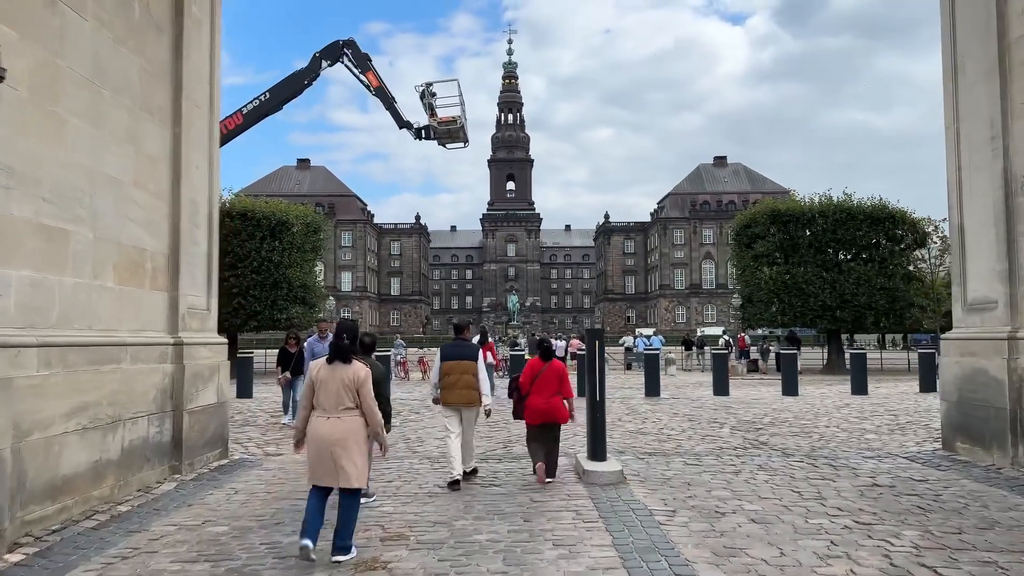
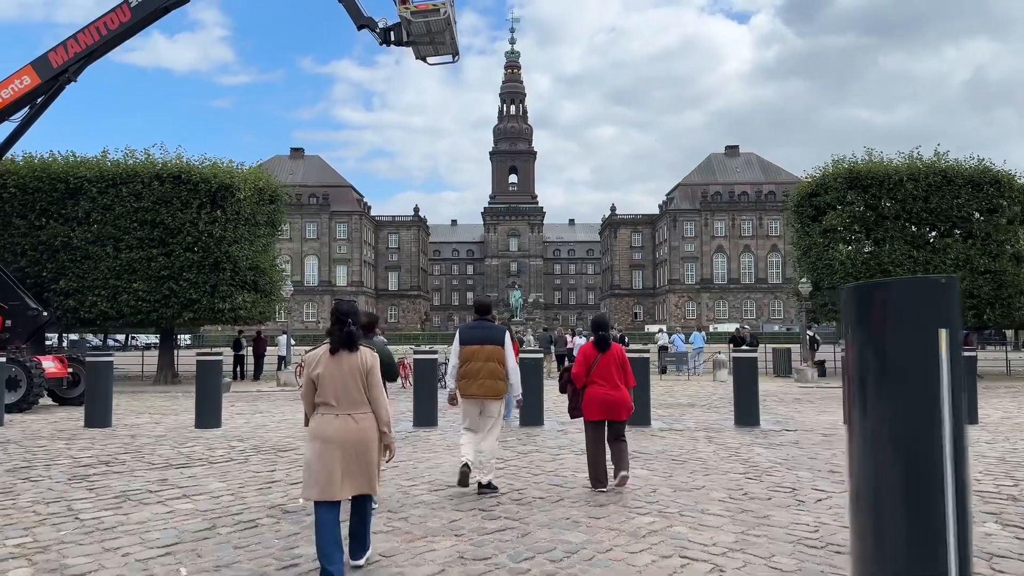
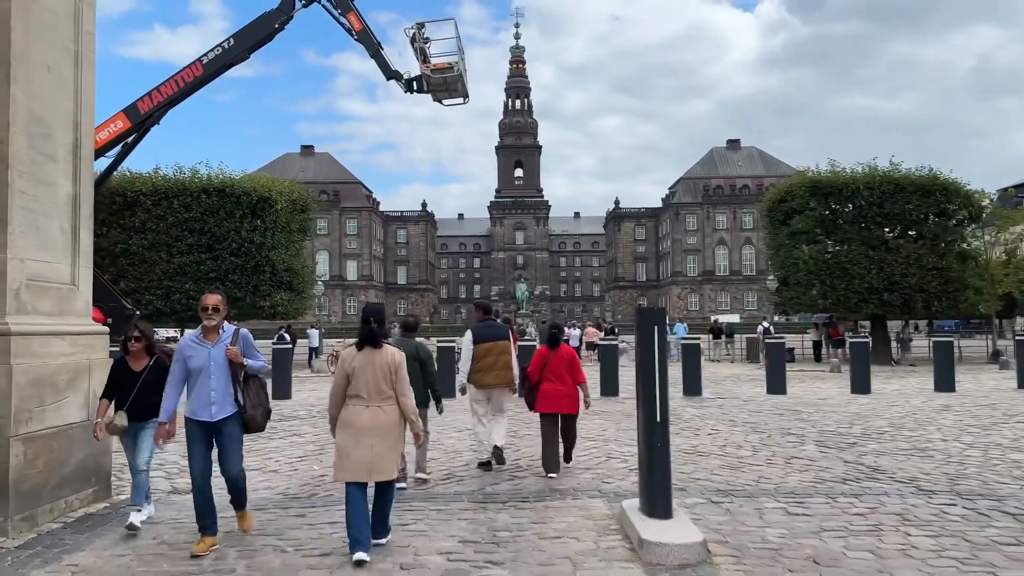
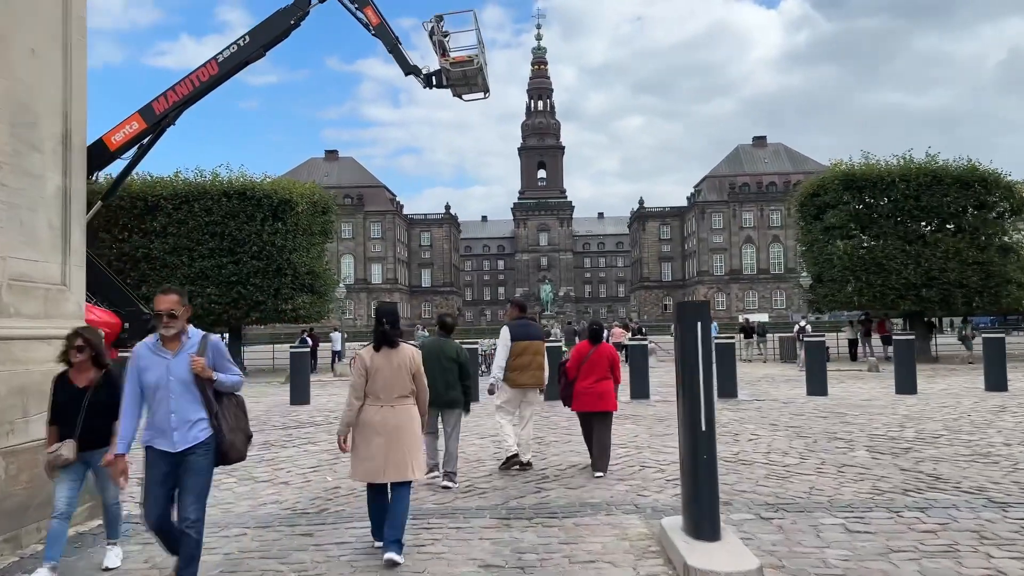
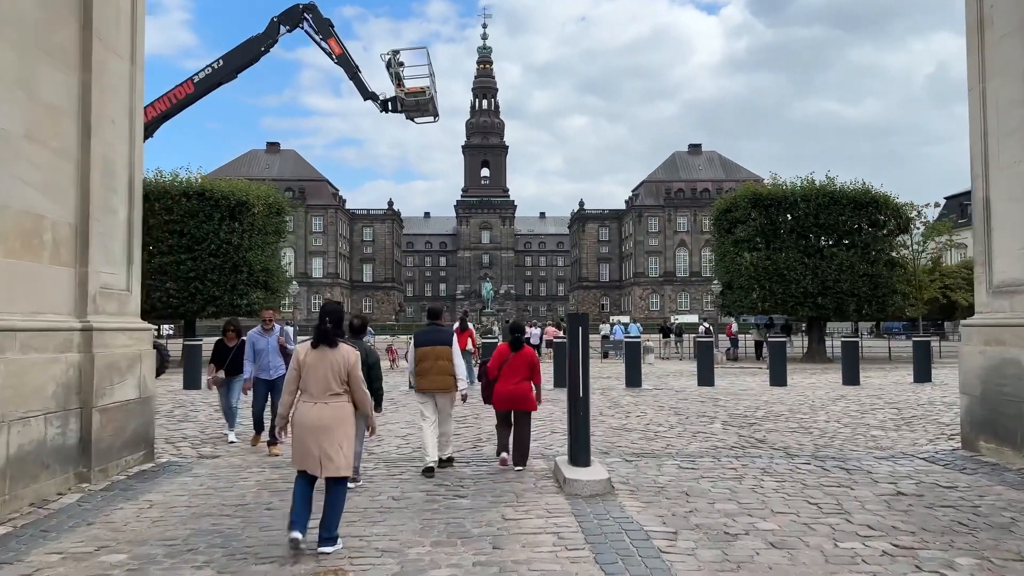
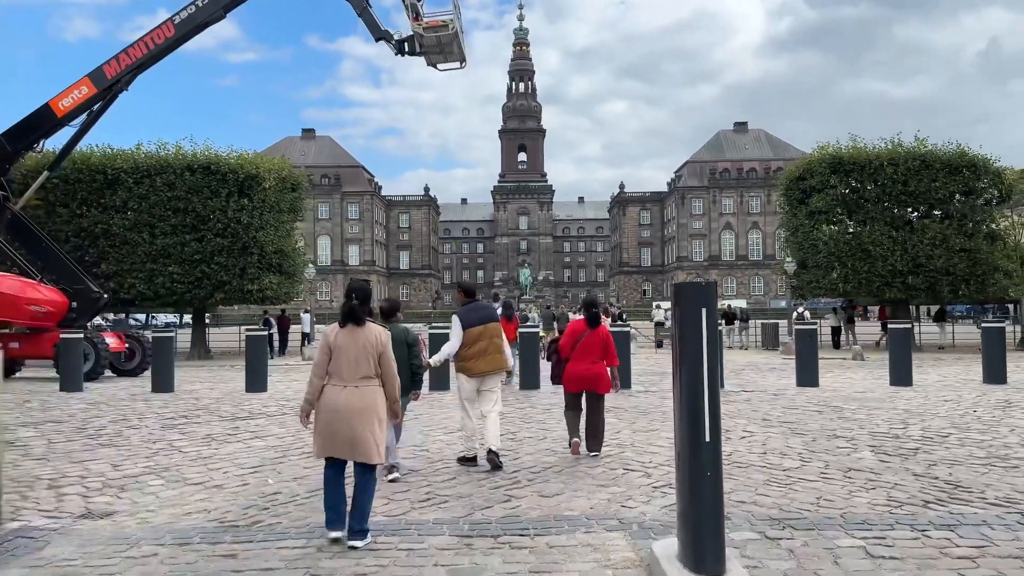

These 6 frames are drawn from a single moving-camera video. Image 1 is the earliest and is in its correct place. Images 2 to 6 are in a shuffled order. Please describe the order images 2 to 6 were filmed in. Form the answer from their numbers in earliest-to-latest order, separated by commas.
5, 3, 4, 6, 2
